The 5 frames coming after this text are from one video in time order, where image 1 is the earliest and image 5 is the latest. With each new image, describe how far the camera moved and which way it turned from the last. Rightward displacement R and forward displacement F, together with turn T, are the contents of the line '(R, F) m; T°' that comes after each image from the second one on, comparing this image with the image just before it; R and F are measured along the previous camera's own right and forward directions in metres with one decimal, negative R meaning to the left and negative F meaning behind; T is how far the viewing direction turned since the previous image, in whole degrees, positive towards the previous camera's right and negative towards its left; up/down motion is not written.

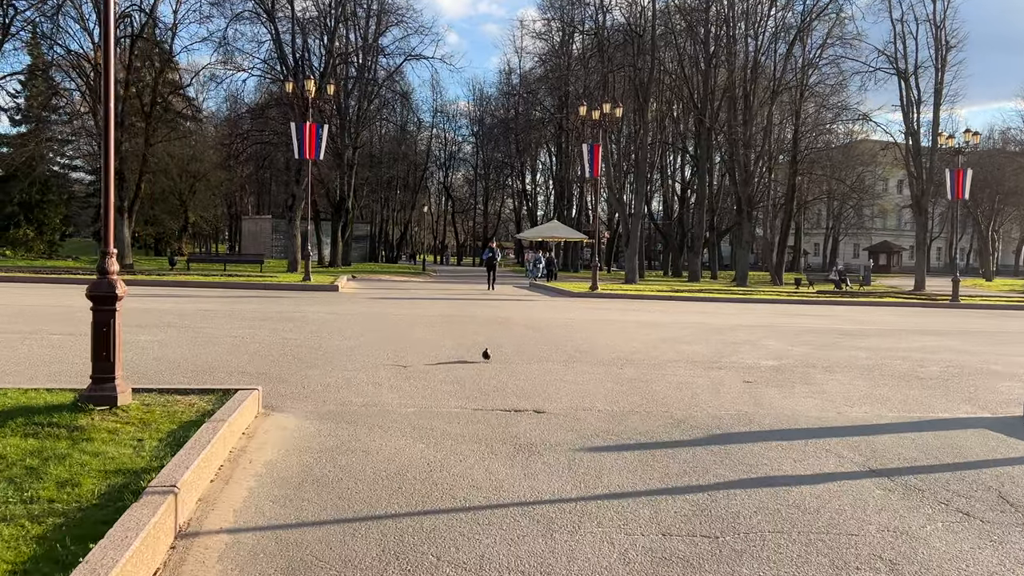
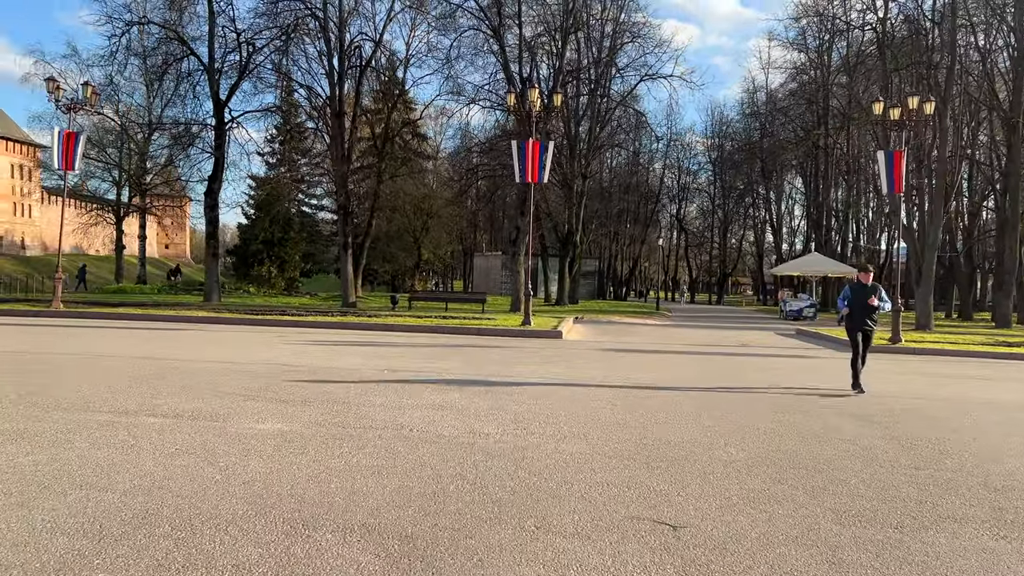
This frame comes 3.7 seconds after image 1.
(-0.8, +4.4) m; -16°
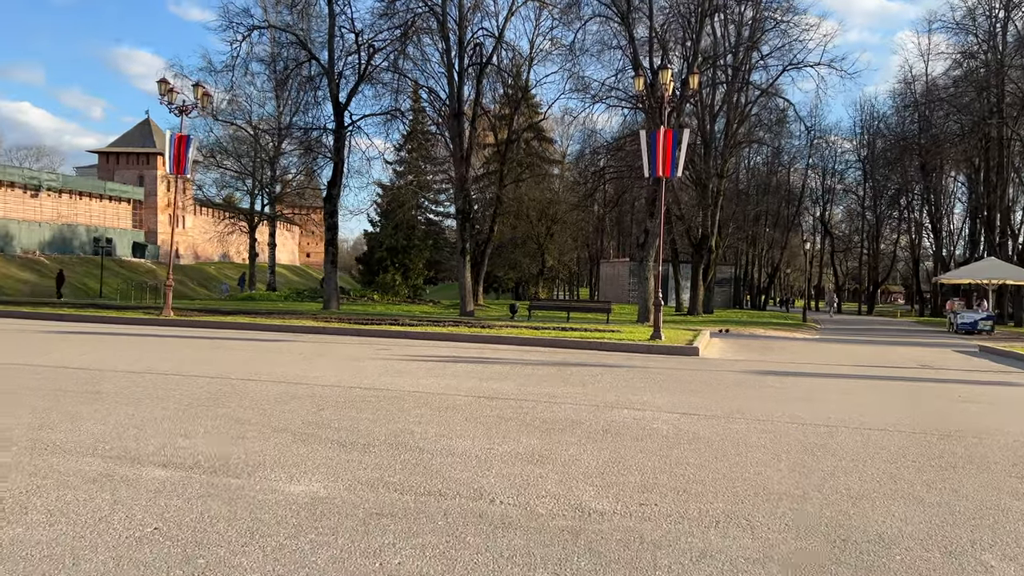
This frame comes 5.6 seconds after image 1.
(0.0, +2.2) m; -9°
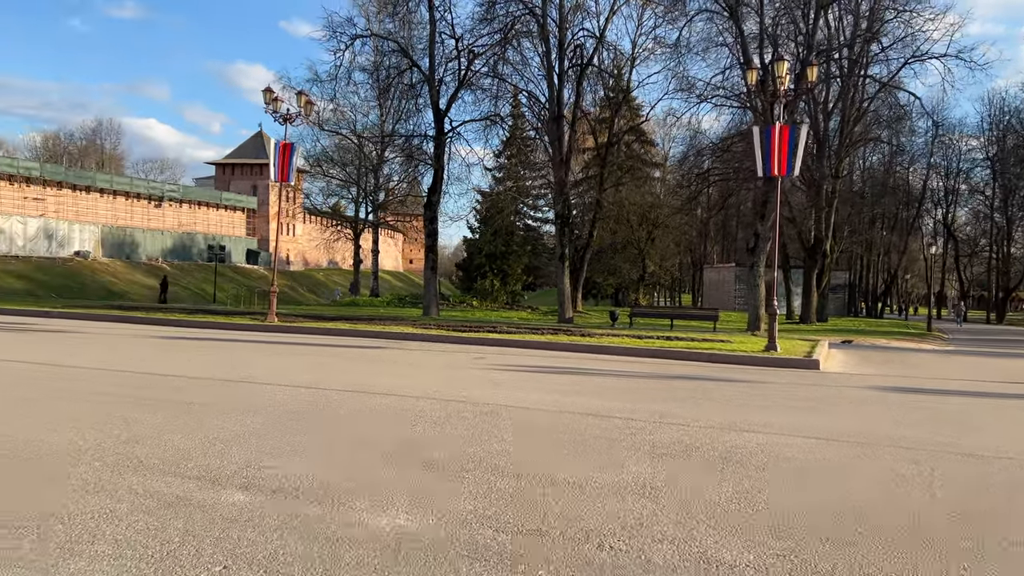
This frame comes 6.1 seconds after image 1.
(-0.1, +0.6) m; -7°
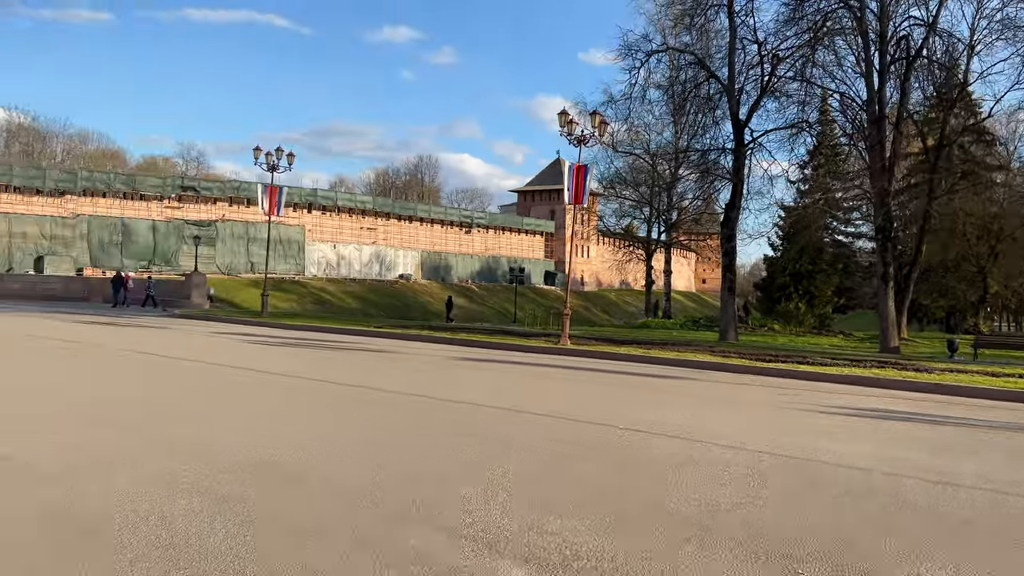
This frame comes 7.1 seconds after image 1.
(-0.3, +1.1) m; -20°
